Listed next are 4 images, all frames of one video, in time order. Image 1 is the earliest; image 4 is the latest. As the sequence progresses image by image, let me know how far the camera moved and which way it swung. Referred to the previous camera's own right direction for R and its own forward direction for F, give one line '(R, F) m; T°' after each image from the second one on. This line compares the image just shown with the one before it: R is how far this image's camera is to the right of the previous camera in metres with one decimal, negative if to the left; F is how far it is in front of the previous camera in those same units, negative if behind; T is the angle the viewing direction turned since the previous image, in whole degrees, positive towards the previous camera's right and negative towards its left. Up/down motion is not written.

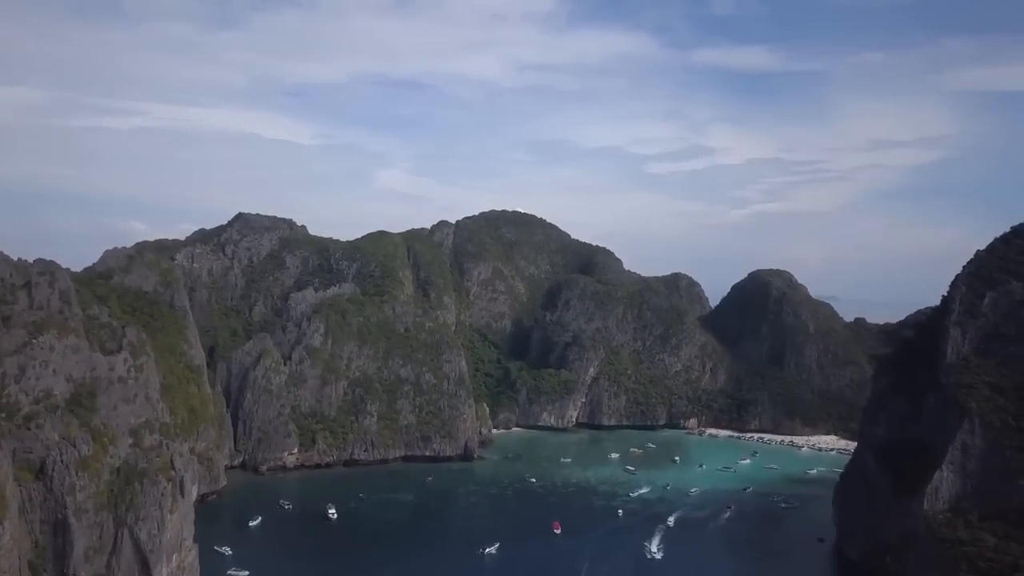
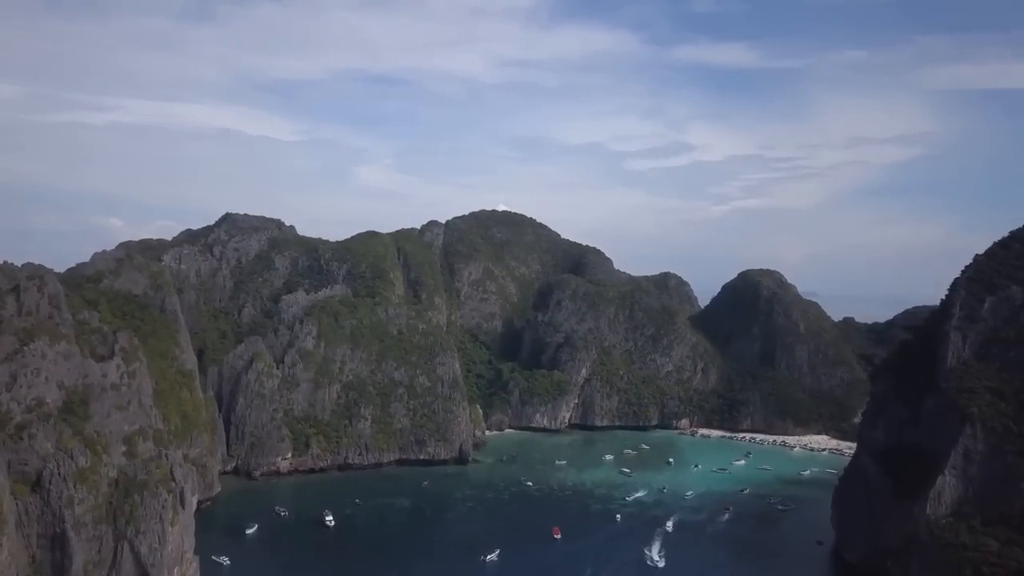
(-0.6, +0.2) m; +1°
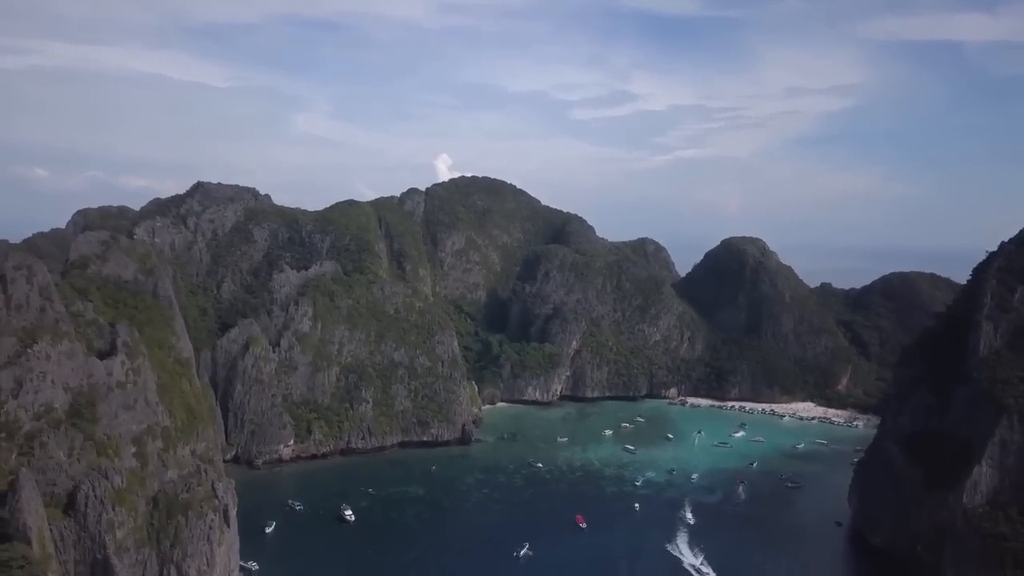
(-3.0, +1.0) m; +4°
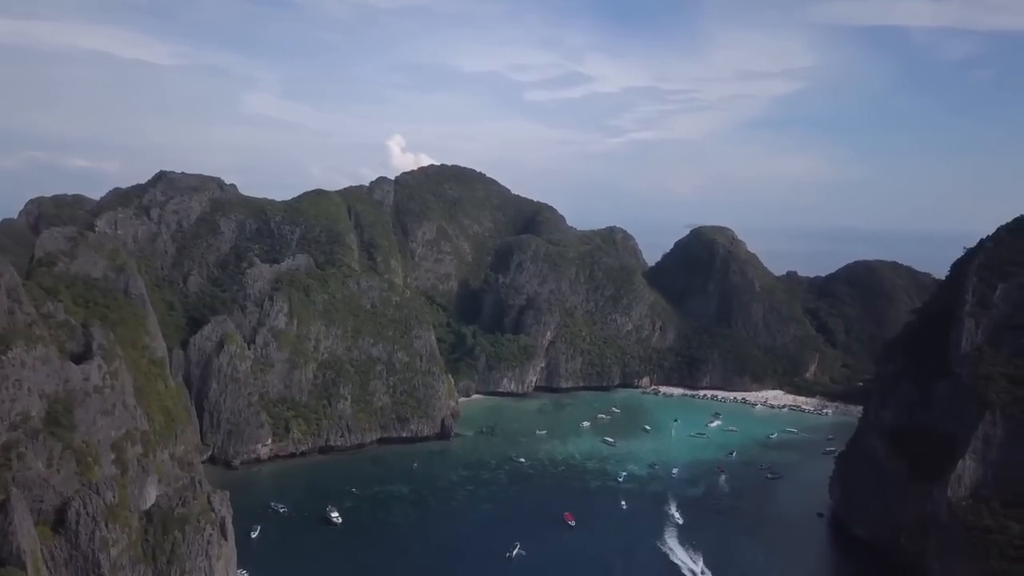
(-1.2, +0.3) m; +3°
